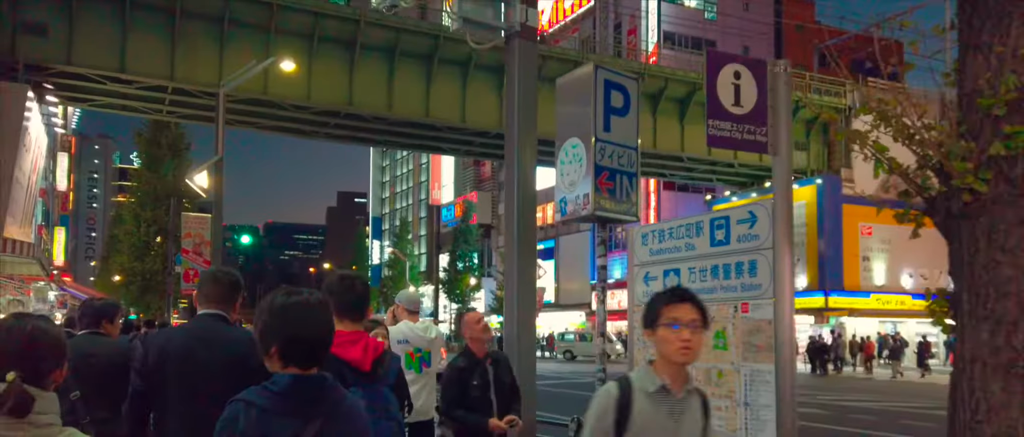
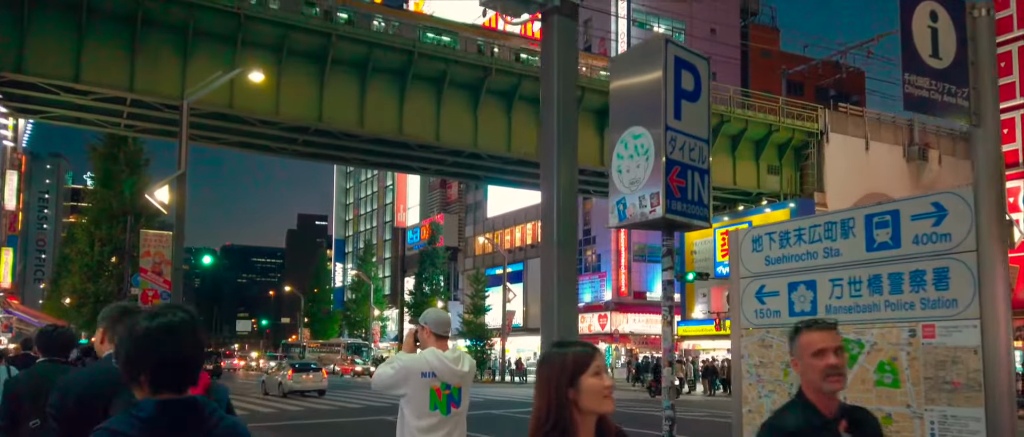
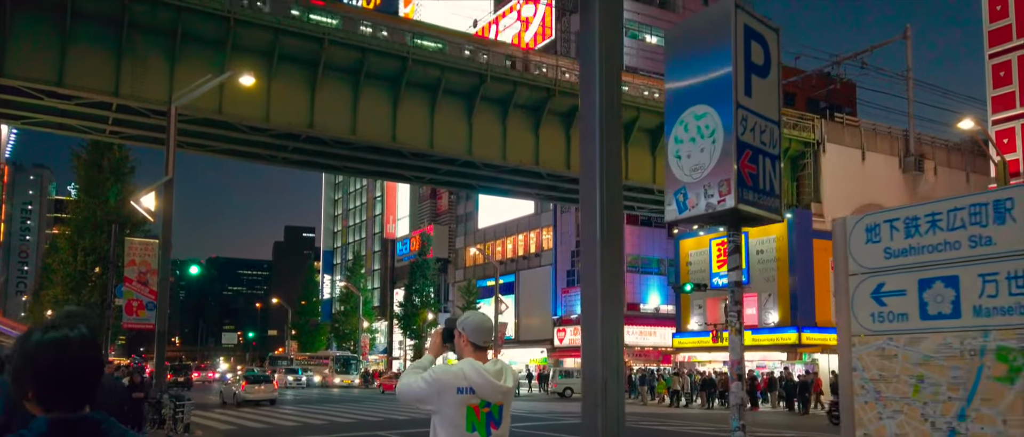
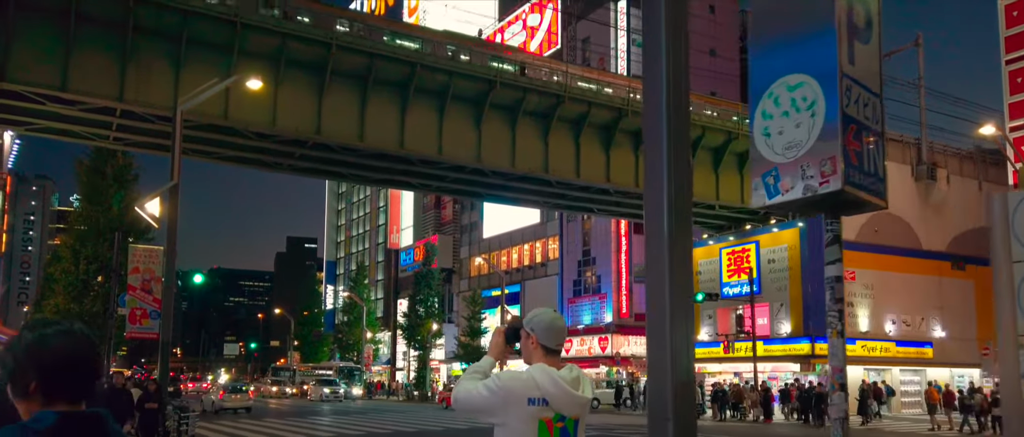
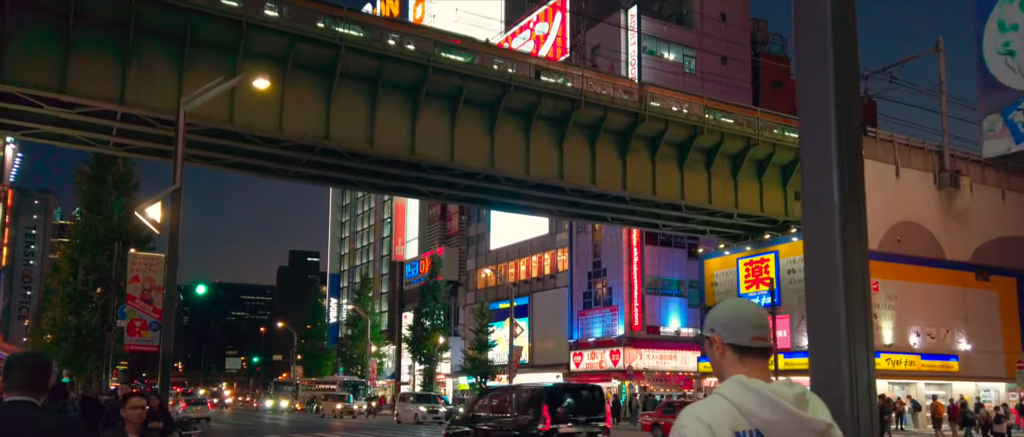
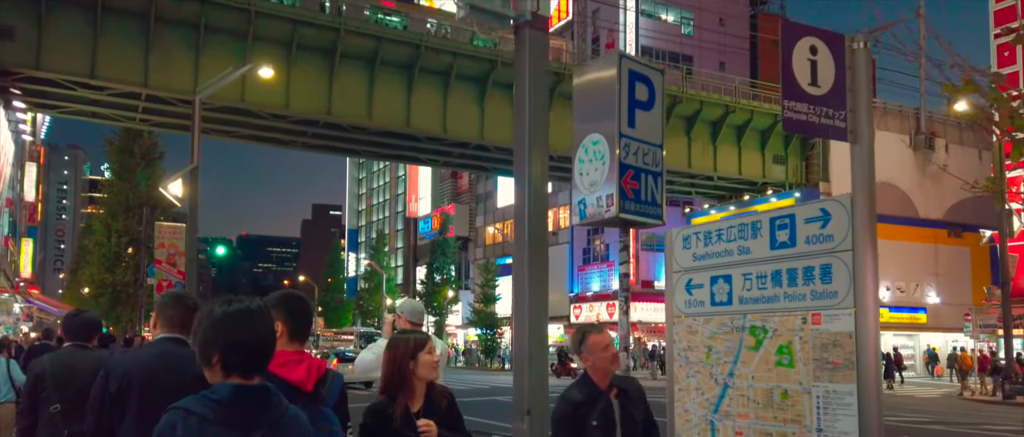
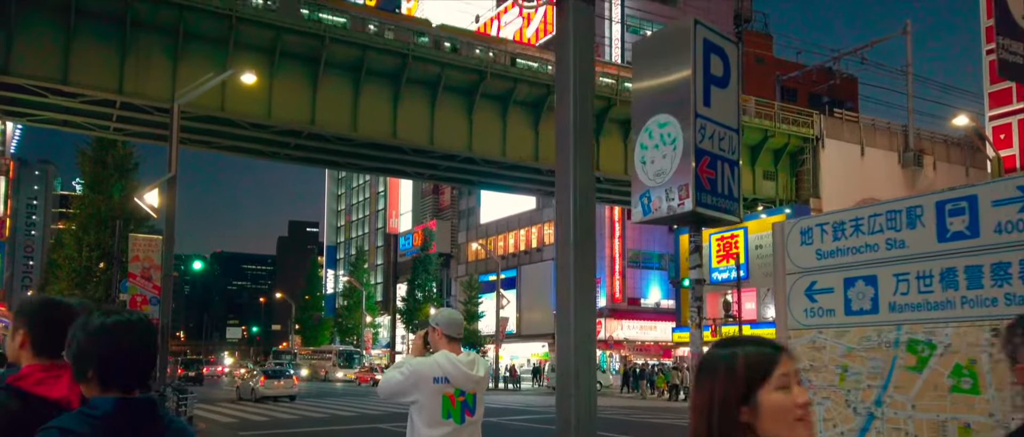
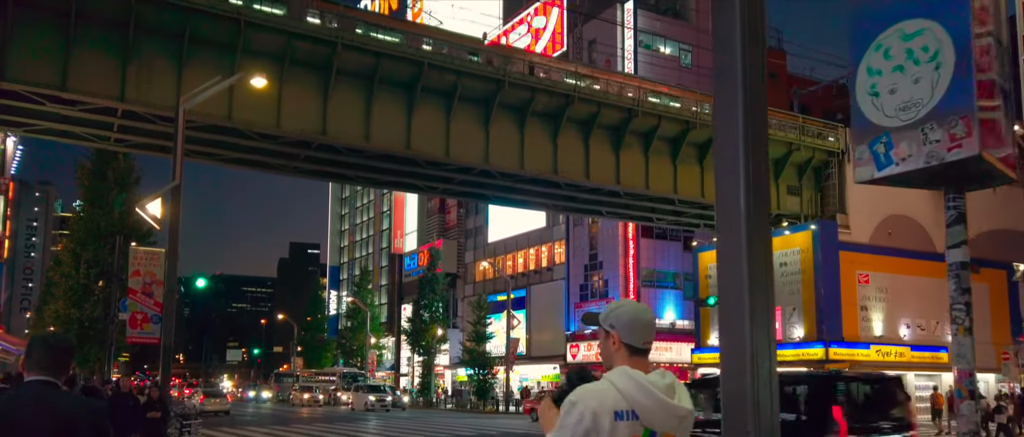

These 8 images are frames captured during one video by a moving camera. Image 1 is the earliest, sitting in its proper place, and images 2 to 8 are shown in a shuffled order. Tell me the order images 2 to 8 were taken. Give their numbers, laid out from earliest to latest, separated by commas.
6, 2, 7, 3, 4, 8, 5
